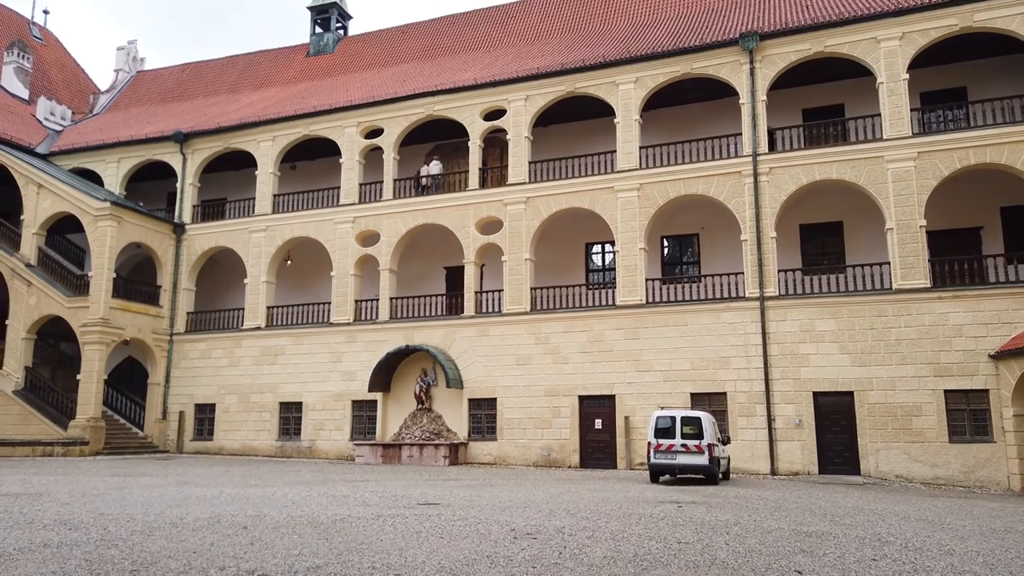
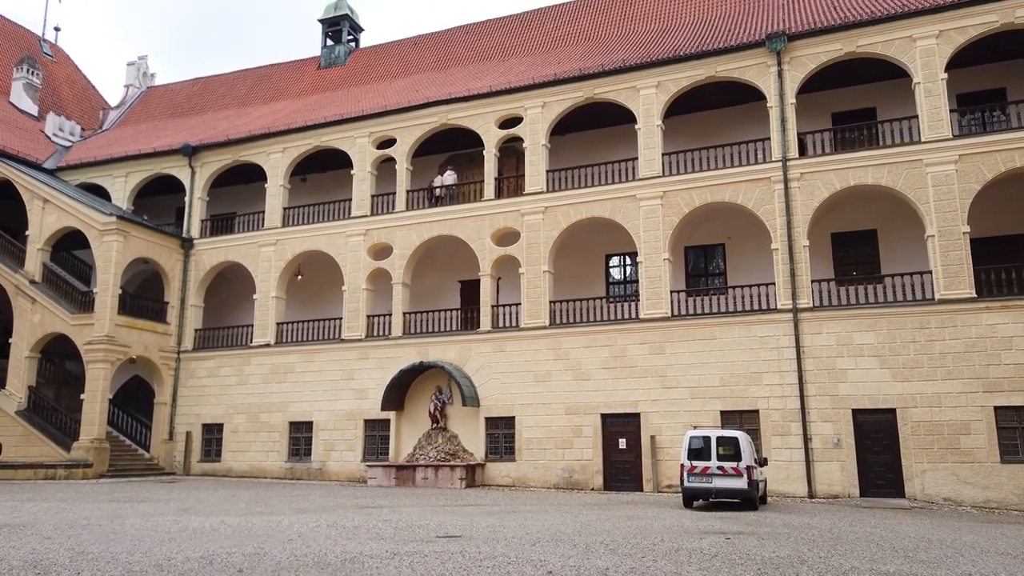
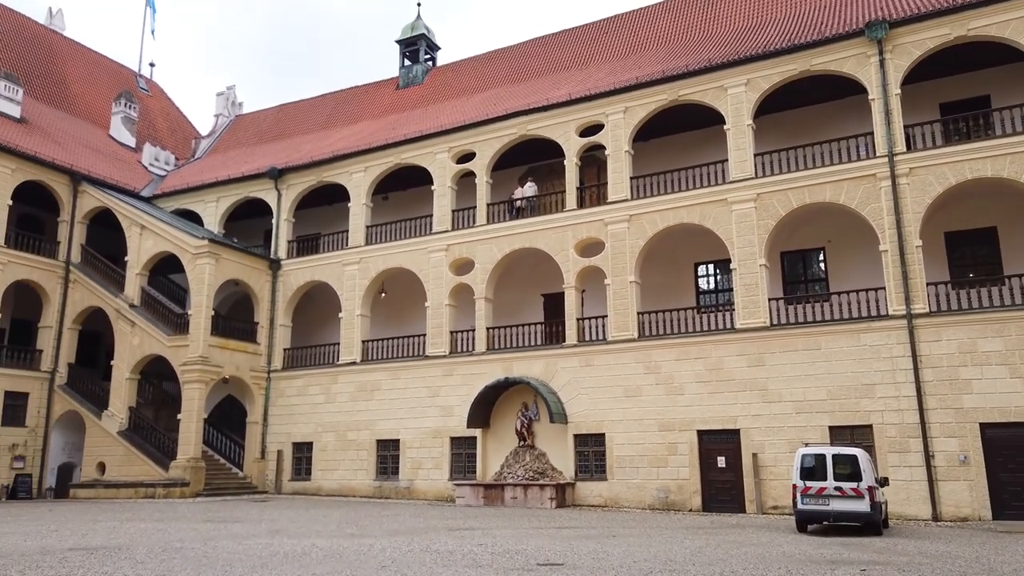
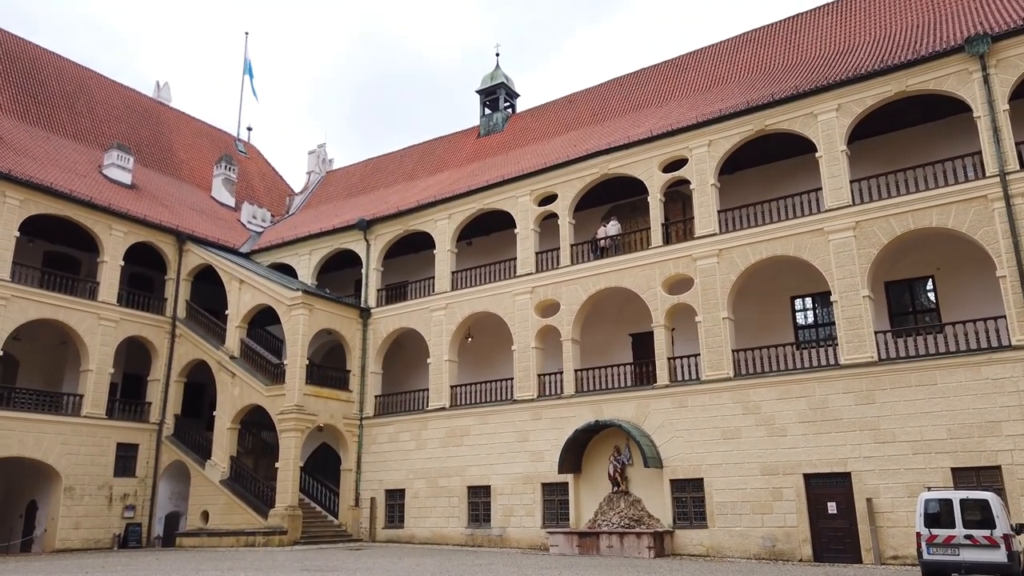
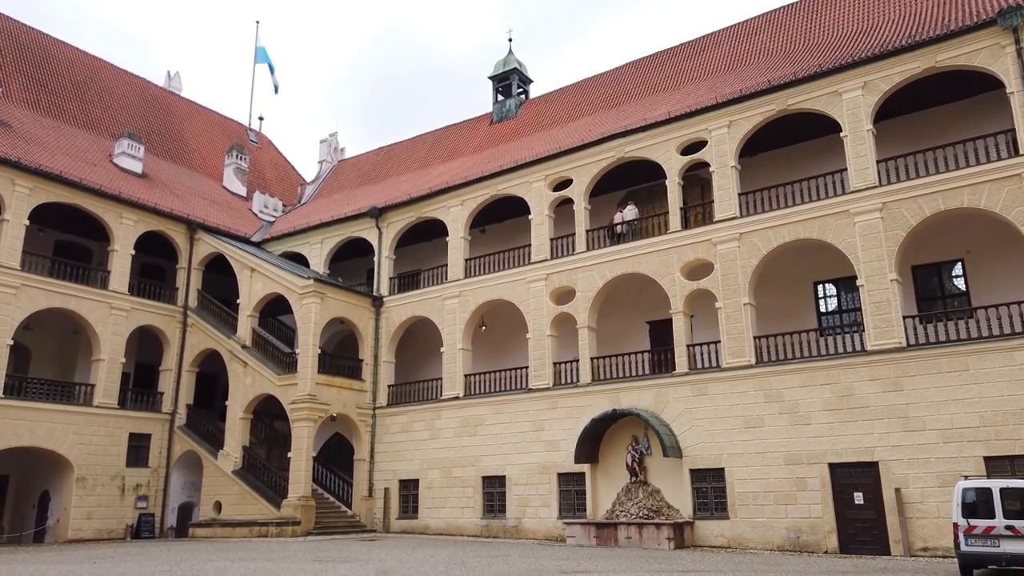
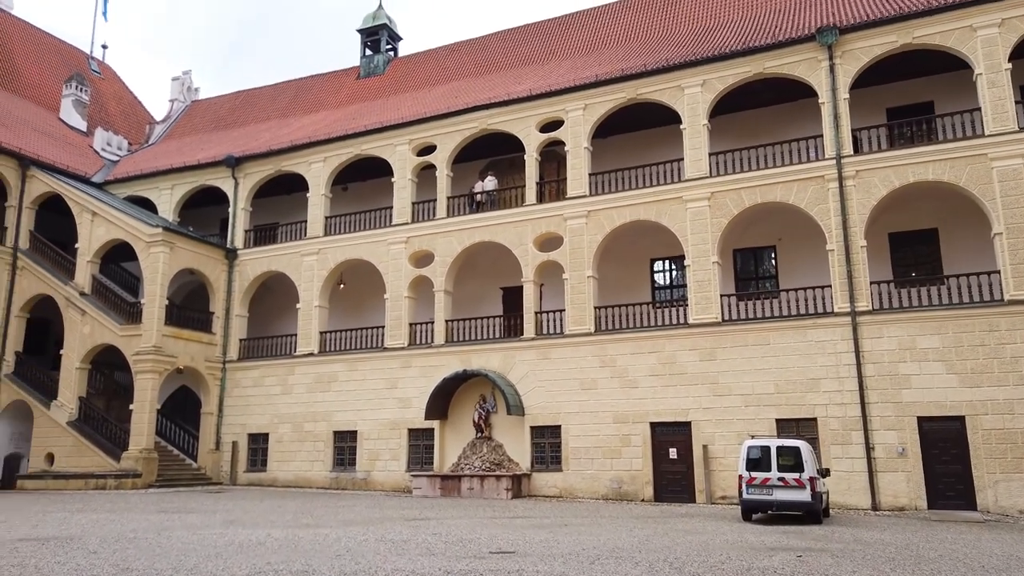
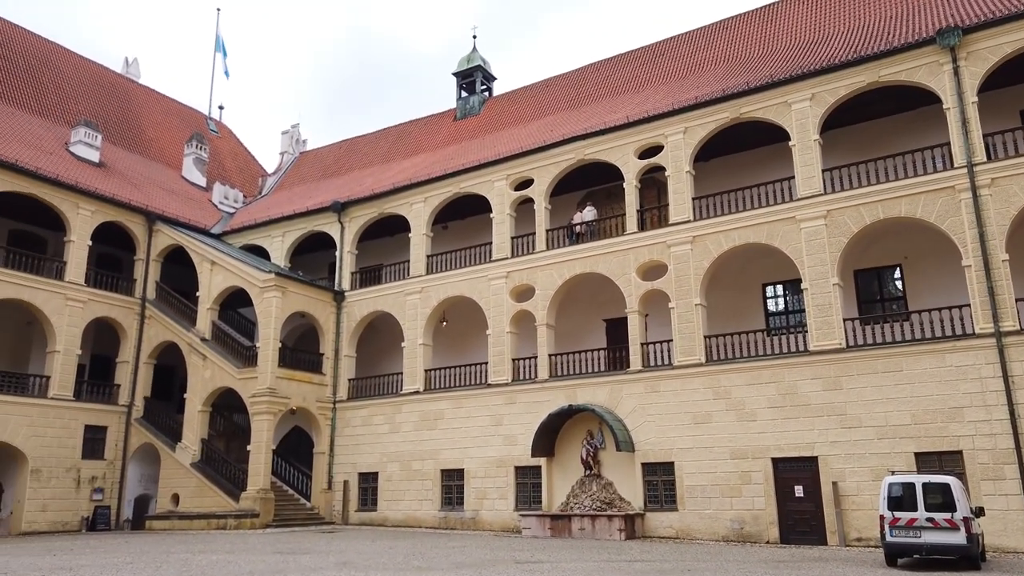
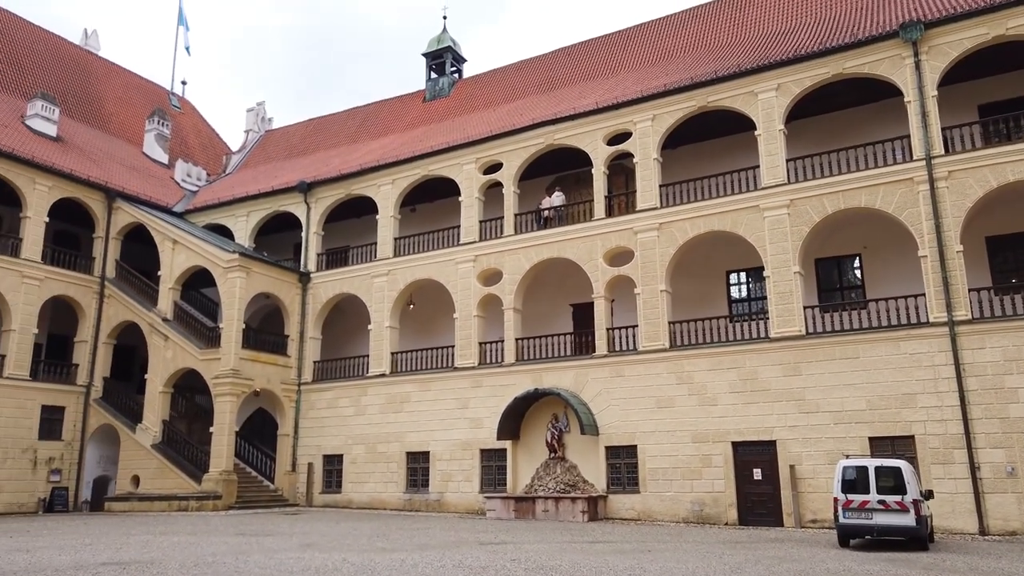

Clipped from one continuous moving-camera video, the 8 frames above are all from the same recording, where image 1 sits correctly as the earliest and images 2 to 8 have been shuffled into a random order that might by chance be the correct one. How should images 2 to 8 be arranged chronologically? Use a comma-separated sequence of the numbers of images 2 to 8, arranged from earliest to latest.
2, 6, 3, 8, 7, 4, 5
